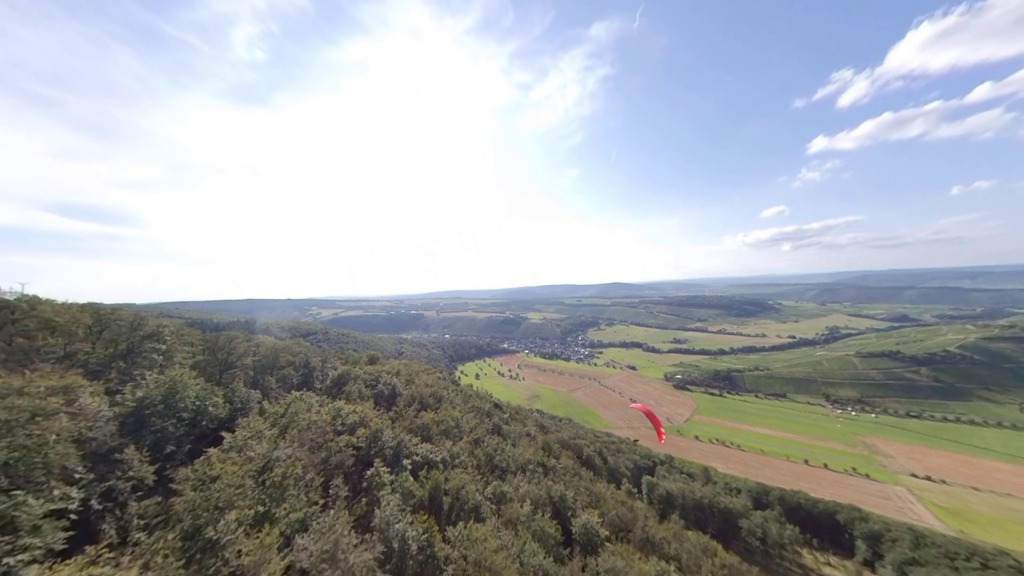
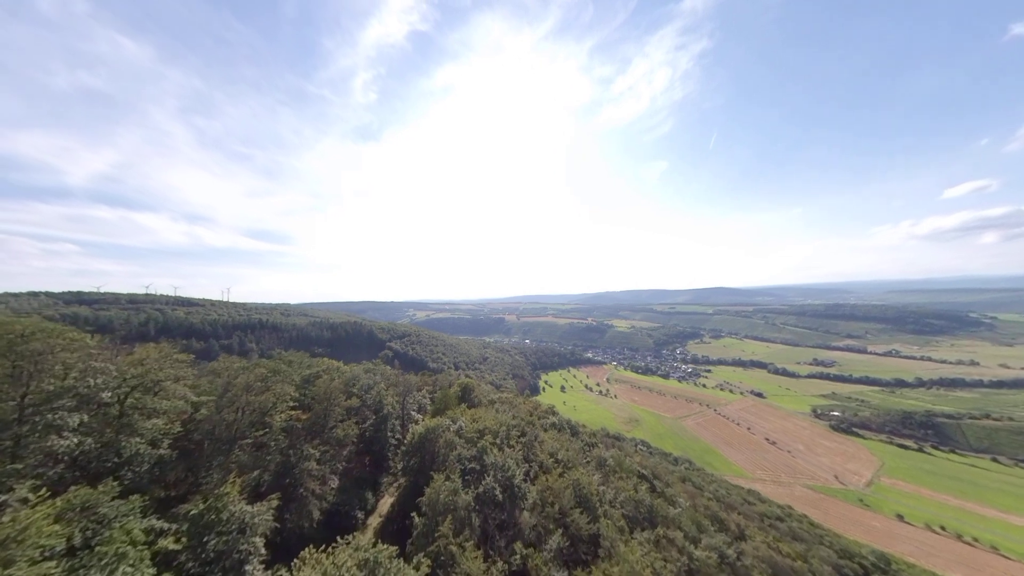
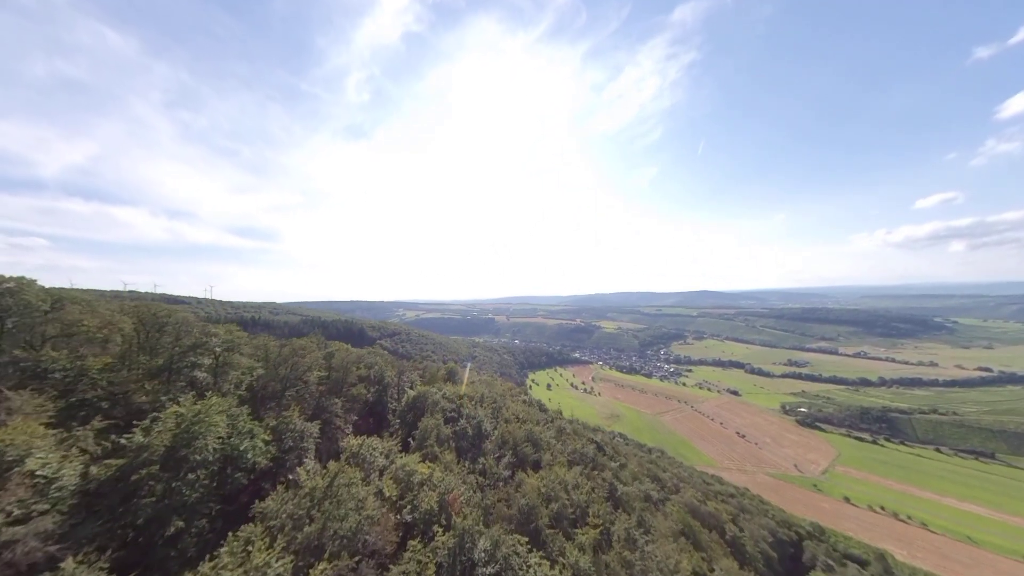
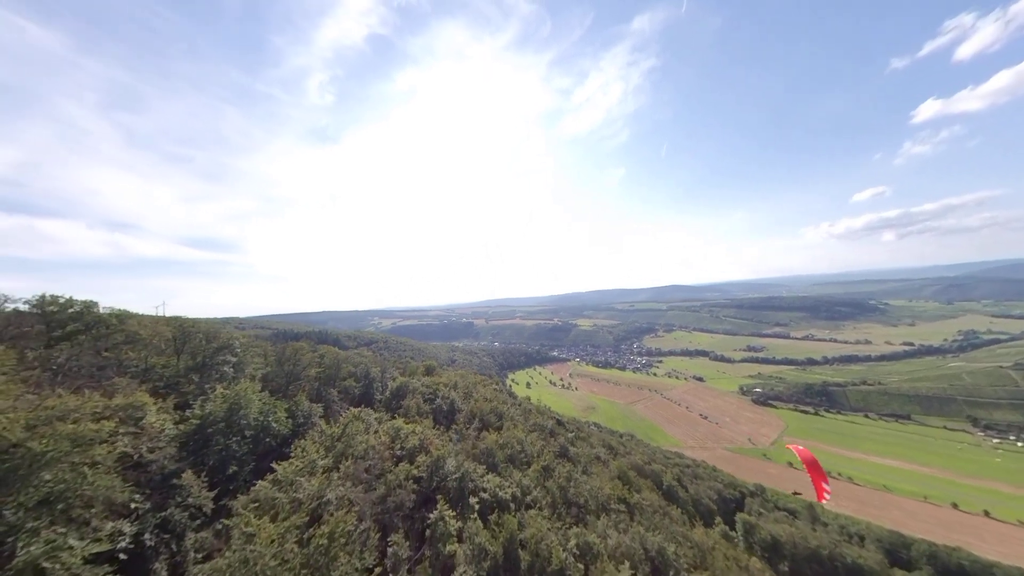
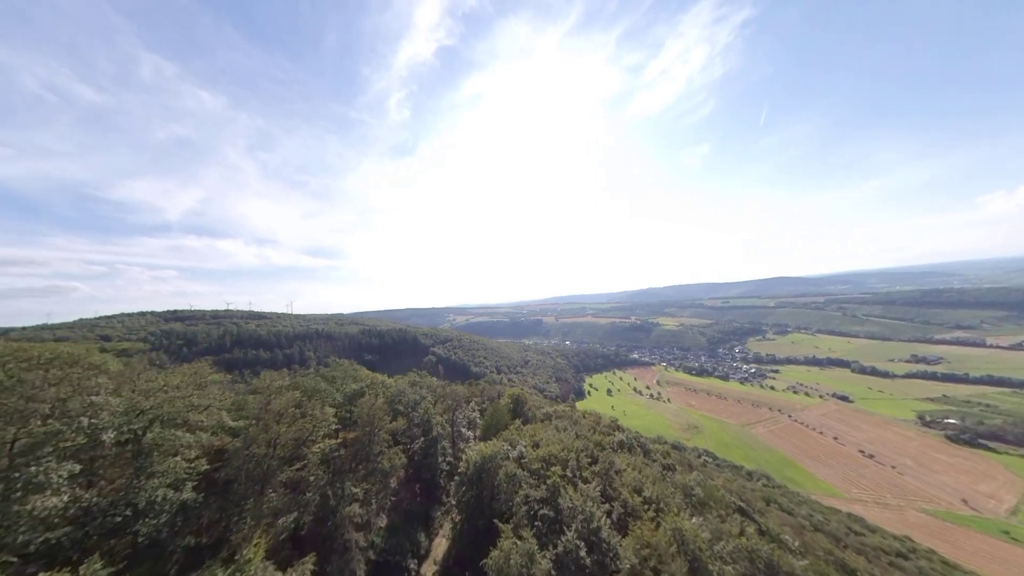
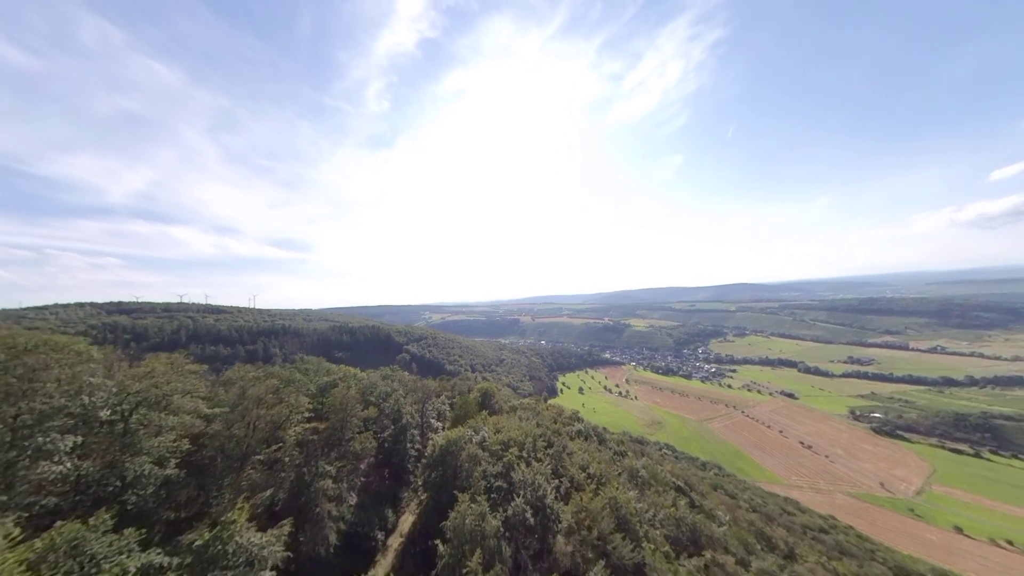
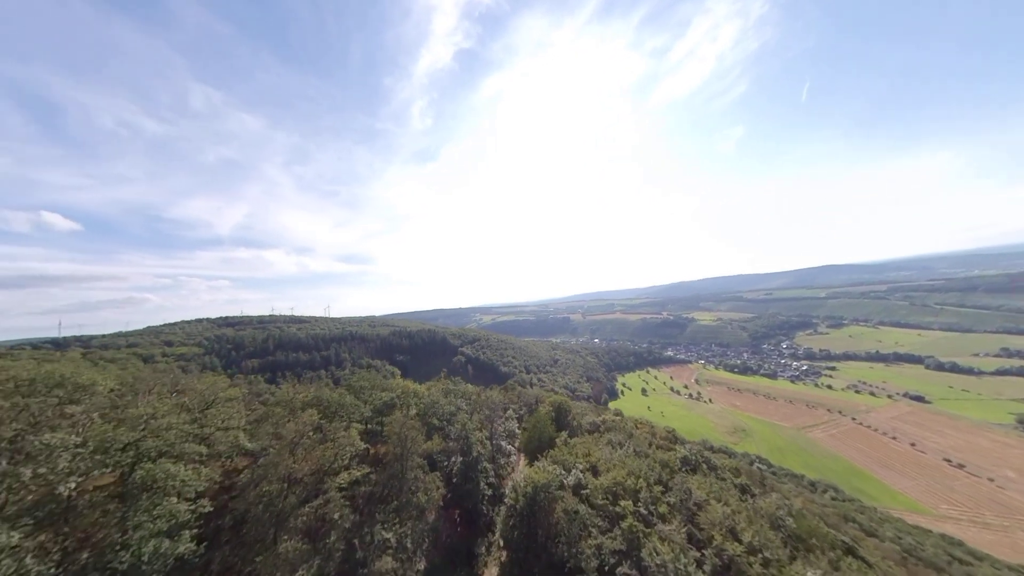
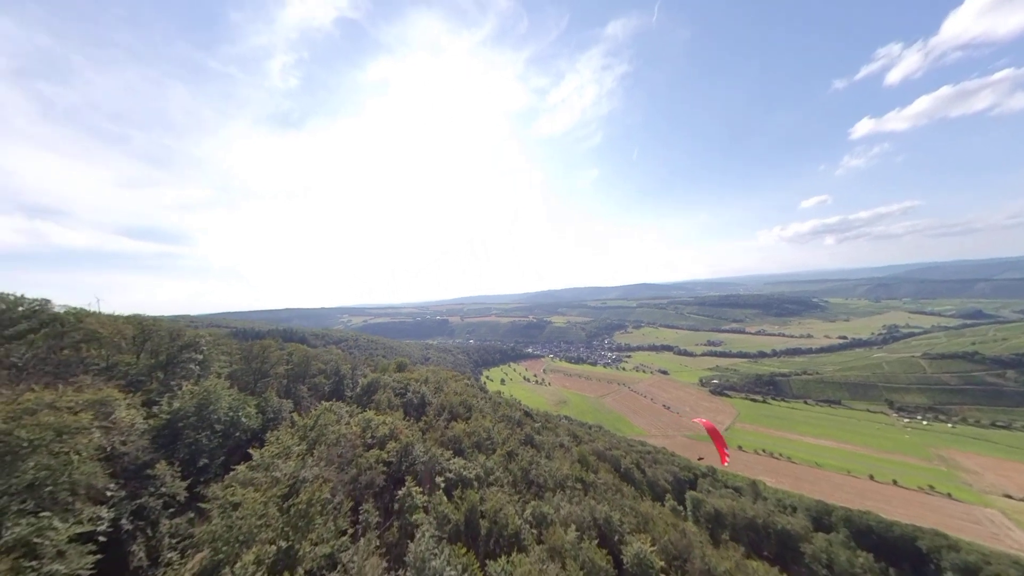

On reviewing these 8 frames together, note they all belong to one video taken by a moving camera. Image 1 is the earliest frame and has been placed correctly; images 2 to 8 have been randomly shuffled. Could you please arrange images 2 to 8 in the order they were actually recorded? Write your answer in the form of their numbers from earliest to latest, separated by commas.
8, 4, 3, 2, 6, 5, 7
